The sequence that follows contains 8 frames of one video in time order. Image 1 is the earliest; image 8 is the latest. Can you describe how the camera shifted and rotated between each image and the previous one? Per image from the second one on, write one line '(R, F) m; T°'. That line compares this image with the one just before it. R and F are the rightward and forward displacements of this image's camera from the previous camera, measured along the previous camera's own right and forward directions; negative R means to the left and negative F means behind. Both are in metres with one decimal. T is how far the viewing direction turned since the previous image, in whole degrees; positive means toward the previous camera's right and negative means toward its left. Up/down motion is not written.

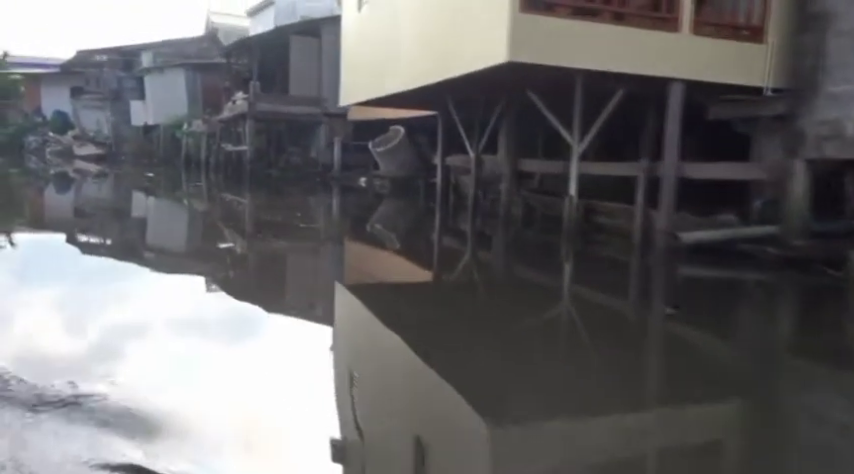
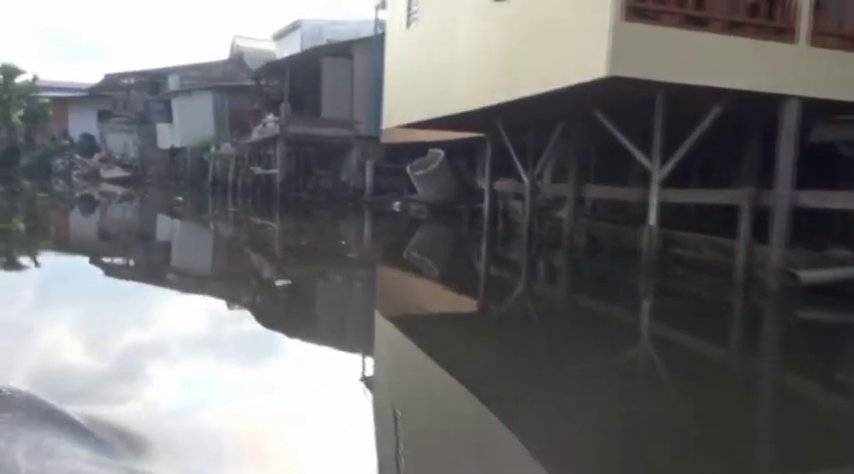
(-0.2, +0.3) m; -1°
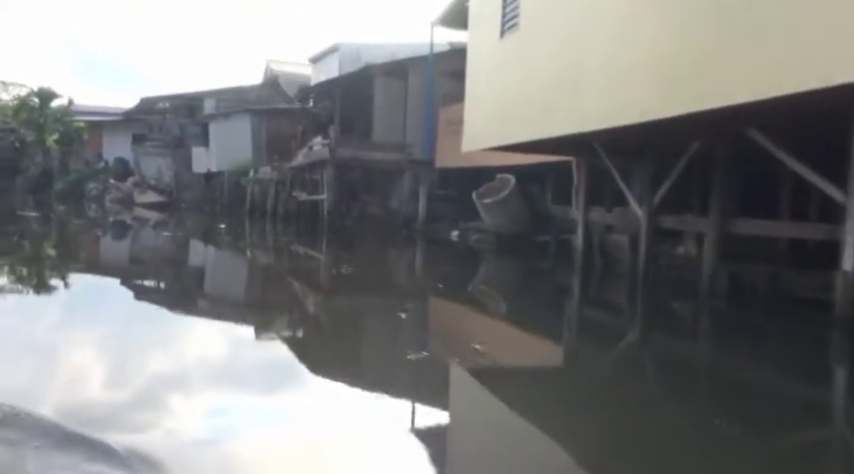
(-0.4, +0.7) m; -2°
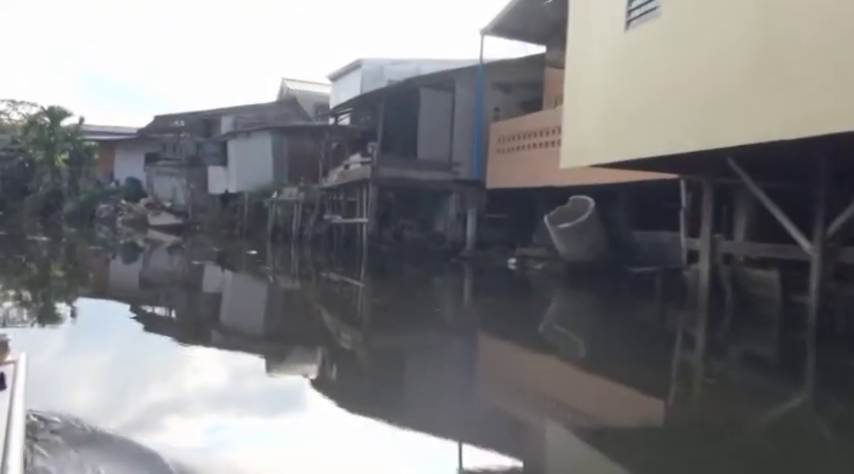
(-0.5, +0.9) m; 0°
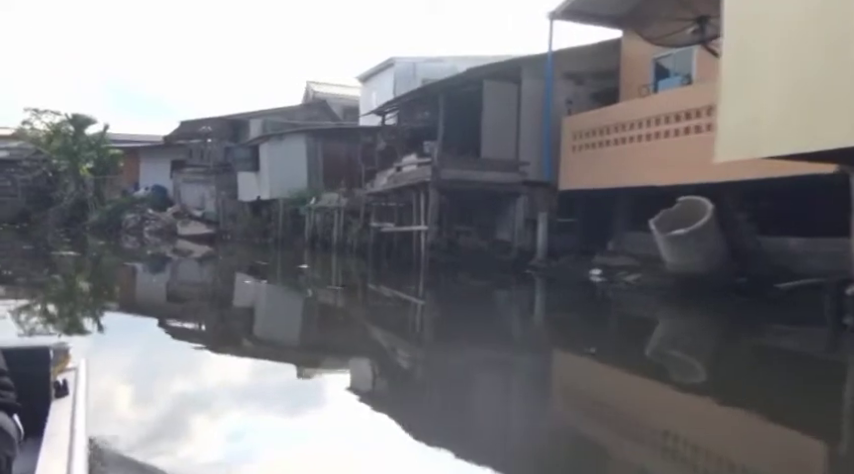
(-0.4, +0.9) m; -1°
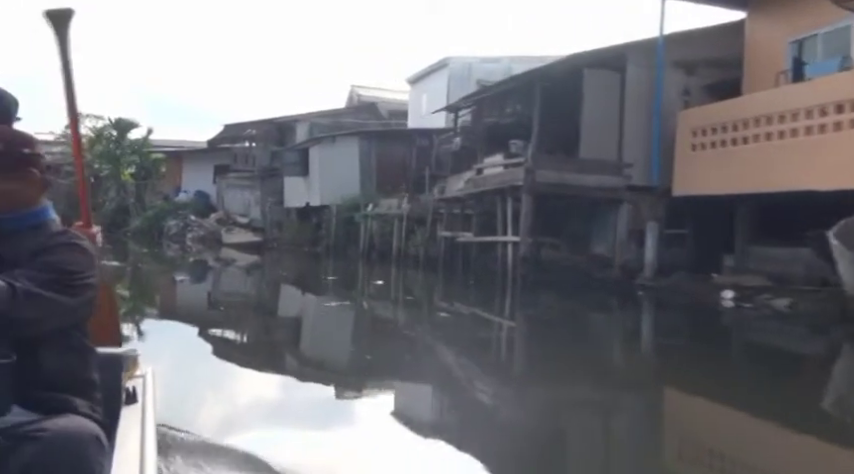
(-0.4, +1.1) m; -2°
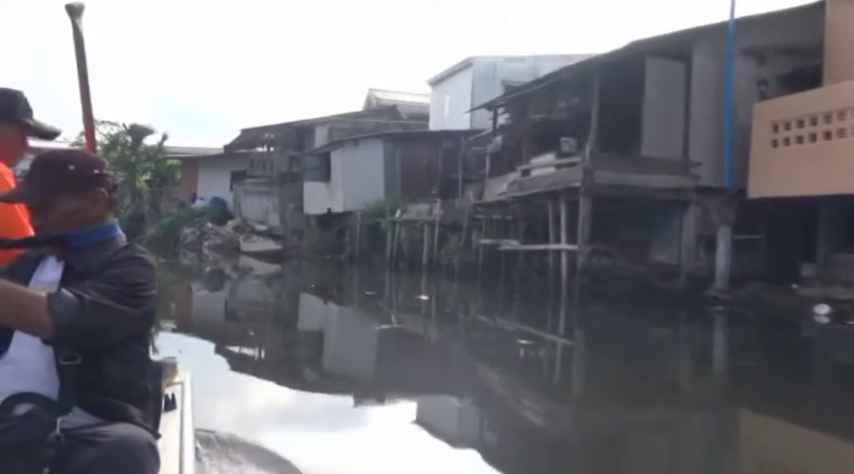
(-0.2, +0.7) m; -1°
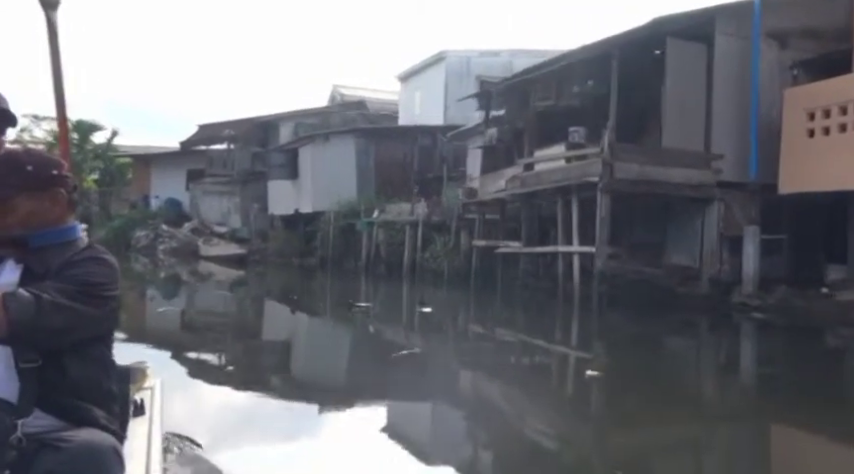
(-0.3, +0.7) m; +3°
